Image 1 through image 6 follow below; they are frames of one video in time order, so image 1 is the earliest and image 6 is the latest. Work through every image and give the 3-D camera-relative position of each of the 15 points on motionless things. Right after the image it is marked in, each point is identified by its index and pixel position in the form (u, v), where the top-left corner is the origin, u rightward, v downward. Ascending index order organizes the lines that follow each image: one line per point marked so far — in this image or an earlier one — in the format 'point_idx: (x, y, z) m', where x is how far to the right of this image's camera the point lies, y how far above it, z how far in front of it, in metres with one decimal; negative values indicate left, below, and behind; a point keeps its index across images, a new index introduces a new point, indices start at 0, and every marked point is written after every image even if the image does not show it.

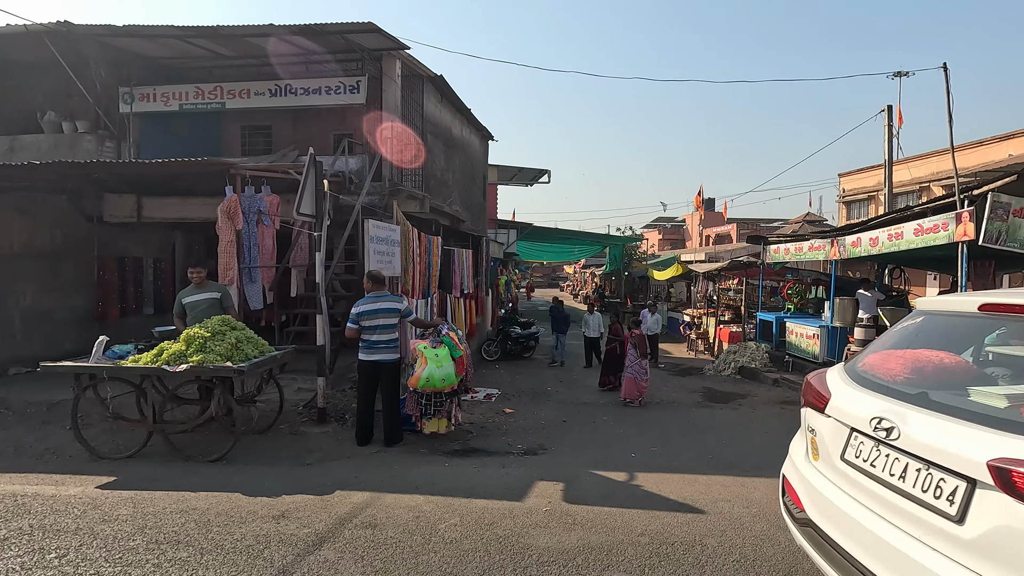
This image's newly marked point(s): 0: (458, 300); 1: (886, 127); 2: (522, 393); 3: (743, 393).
0: (-1.2, -0.3, +11.3) m
1: (+10.0, +4.3, +14.3) m
2: (+0.2, -2.0, +9.9) m
3: (+4.4, -2.0, +10.0) m
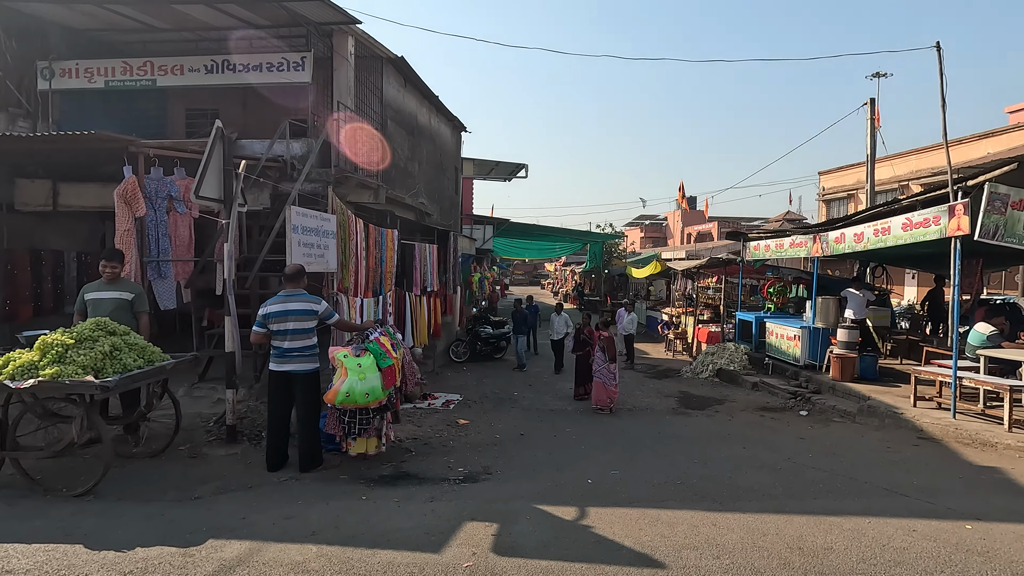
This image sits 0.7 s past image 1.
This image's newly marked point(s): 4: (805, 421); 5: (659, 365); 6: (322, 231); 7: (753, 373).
0: (-1.9, -0.2, +10.5) m
1: (+9.3, +4.3, +13.8) m
2: (-0.5, -1.9, +9.2) m
3: (+3.7, -2.0, +9.5) m
4: (+4.2, -1.9, +7.6) m
5: (+3.9, -2.0, +14.0) m
6: (-2.0, +0.6, +5.5) m
7: (+4.8, -1.7, +10.6) m
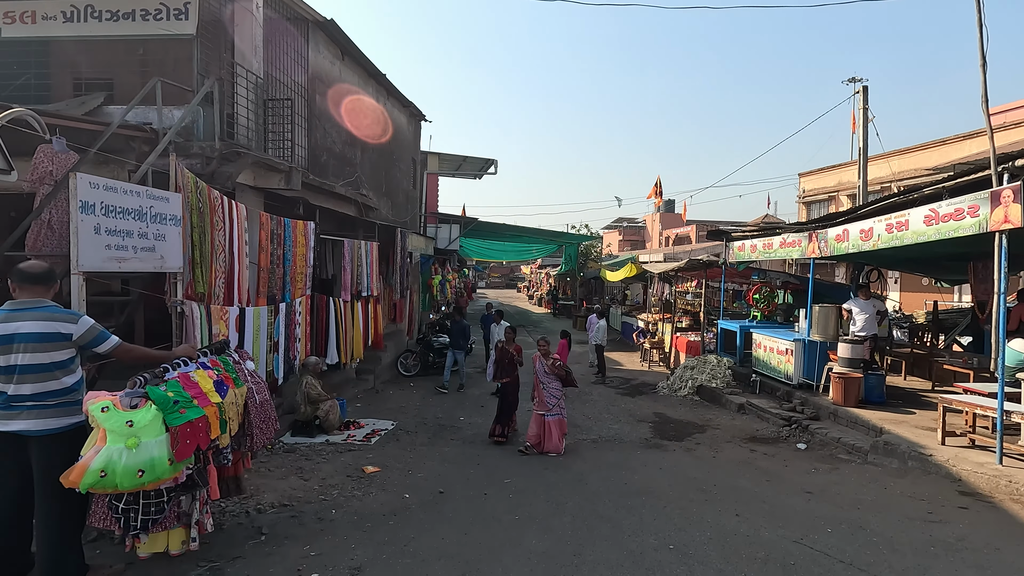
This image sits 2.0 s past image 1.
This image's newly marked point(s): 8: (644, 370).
0: (-2.7, -0.3, +8.9) m
1: (+8.3, +4.2, +12.6) m
2: (-1.3, -2.0, +7.6) m
3: (+2.9, -2.1, +8.0) m
4: (+3.4, -2.0, +6.2) m
5: (+2.8, -2.1, +12.5) m
6: (-2.7, +0.5, +3.9) m
7: (+3.9, -1.8, +9.2) m
8: (+3.4, -2.1, +13.6) m
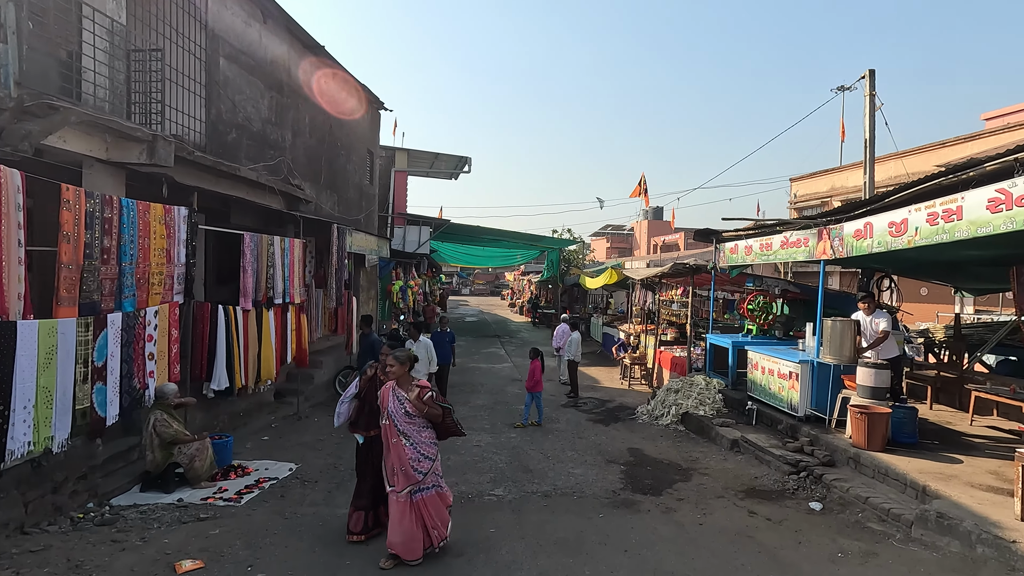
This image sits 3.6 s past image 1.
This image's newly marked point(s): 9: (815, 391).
0: (-3.5, -0.4, +7.2) m
1: (+7.5, +4.0, +11.2) m
2: (-2.1, -2.1, +5.9) m
3: (+2.1, -2.2, +6.4) m
4: (+2.7, -2.1, +4.6) m
5: (+2.0, -2.3, +10.9) m
6: (-3.3, +0.5, +2.2) m
7: (+3.1, -1.9, +7.6) m
8: (+2.5, -2.3, +12.0) m
9: (+3.7, -1.3, +6.6) m
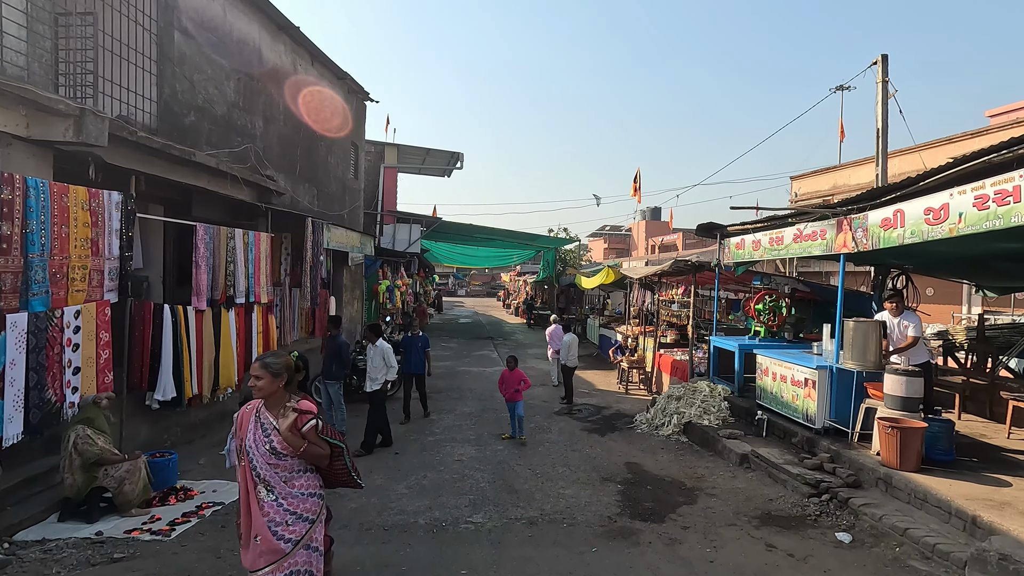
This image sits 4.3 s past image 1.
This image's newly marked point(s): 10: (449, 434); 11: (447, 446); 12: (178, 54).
0: (-3.7, -0.4, +6.5) m
1: (+7.3, +4.0, +10.5) m
2: (-2.2, -2.0, +5.2) m
3: (+1.9, -2.1, +5.7) m
4: (+2.5, -2.0, +3.9) m
5: (+1.8, -2.3, +10.2) m
6: (-3.5, +0.6, +1.5) m
7: (+2.9, -1.9, +6.9) m
8: (+2.3, -2.3, +11.3) m
9: (+3.6, -1.2, +5.9) m
10: (-1.0, -2.2, +8.1) m
11: (-0.9, -2.2, +7.4) m
12: (-4.4, +3.1, +7.0) m
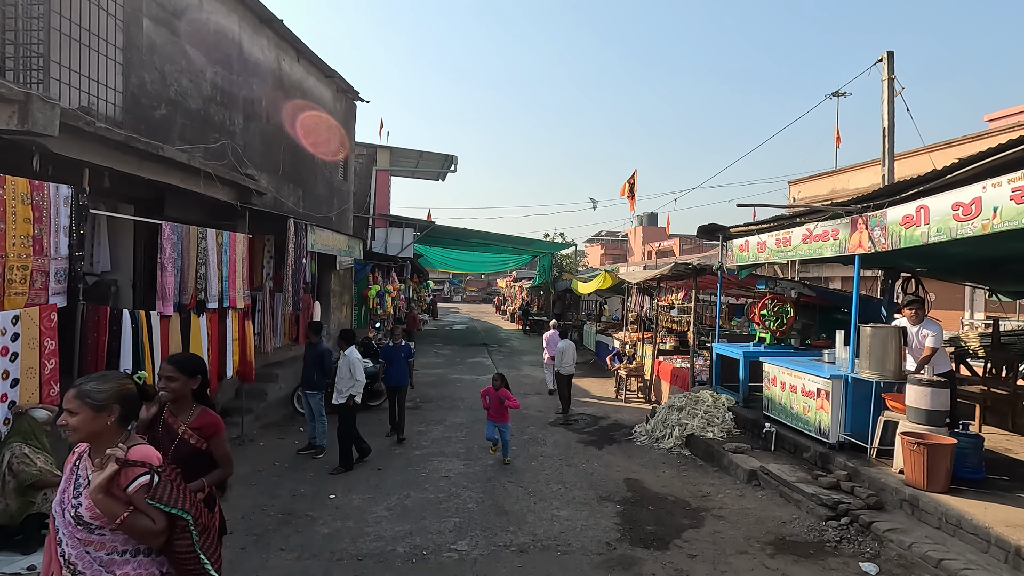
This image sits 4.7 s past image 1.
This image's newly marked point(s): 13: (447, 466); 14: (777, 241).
0: (-3.8, -0.4, +6.0) m
1: (+7.1, +3.9, +10.2) m
2: (-2.3, -2.1, +4.7) m
3: (+1.8, -2.2, +5.2) m
4: (+2.4, -2.0, +3.5) m
5: (+1.7, -2.4, +9.7) m
6: (-3.6, +0.6, +1.0) m
7: (+2.8, -2.0, +6.4) m
8: (+2.2, -2.4, +10.8) m
9: (+3.5, -1.3, +5.5) m
10: (-1.1, -2.3, +7.6) m
11: (-1.0, -2.2, +6.9) m
12: (-4.5, +3.0, +6.6) m
13: (-0.8, -2.2, +6.7) m
14: (+3.5, +0.6, +7.0) m
